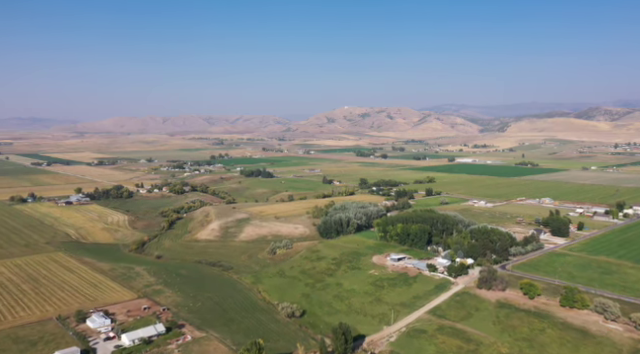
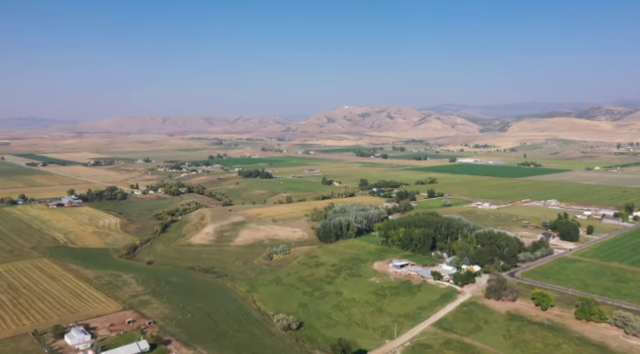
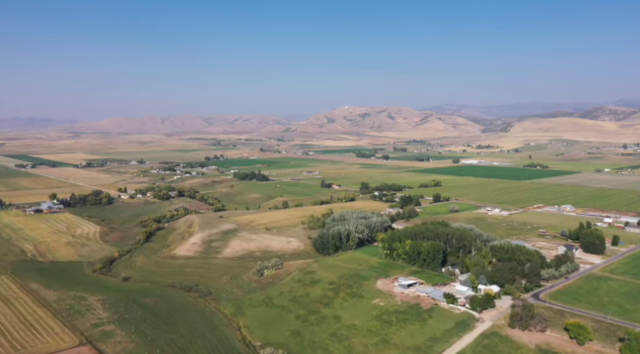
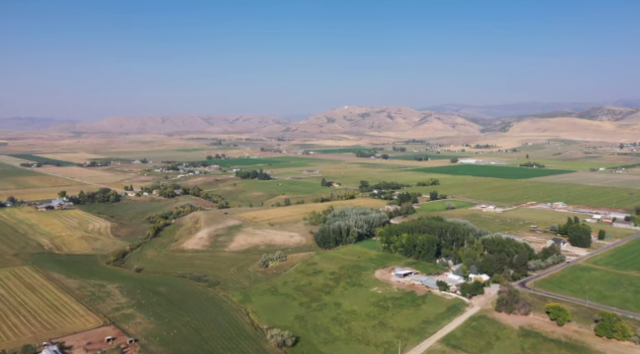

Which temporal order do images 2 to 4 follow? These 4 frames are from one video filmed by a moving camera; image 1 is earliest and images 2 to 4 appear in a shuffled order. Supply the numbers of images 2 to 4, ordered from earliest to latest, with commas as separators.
2, 4, 3
